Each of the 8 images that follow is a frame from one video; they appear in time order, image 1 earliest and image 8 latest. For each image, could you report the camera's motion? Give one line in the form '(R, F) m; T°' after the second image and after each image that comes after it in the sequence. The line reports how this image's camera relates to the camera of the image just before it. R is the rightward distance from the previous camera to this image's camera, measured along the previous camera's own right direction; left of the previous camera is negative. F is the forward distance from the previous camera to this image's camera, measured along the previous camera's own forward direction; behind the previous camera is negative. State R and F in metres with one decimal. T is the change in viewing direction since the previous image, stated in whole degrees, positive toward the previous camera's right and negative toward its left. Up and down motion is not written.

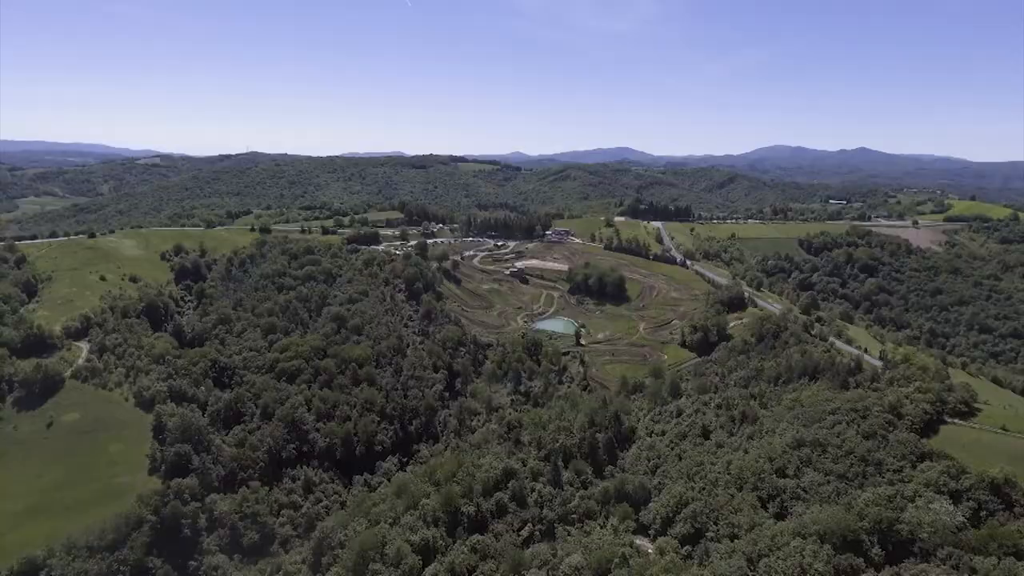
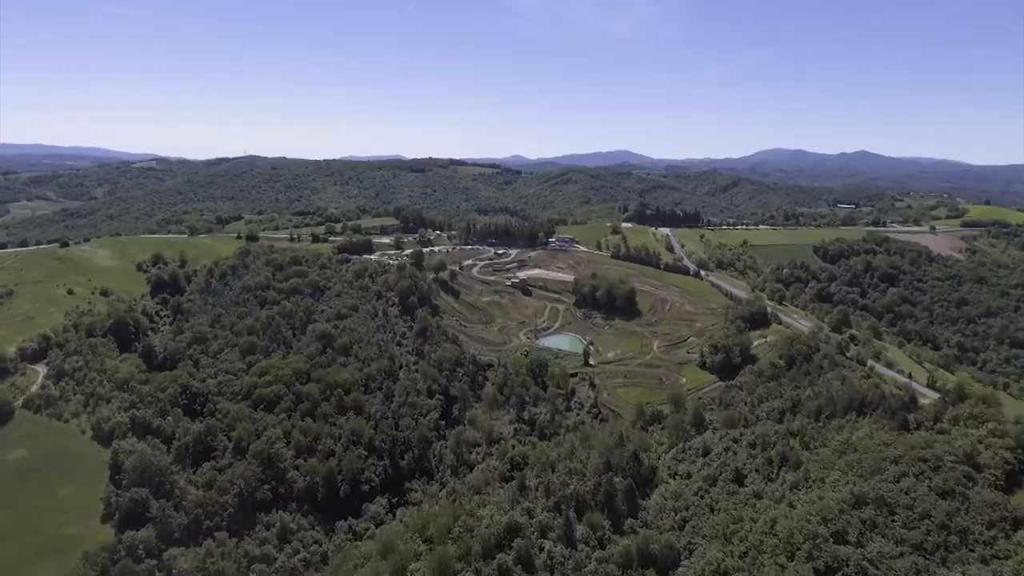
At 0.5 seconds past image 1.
(-0.4, +9.5) m; 0°
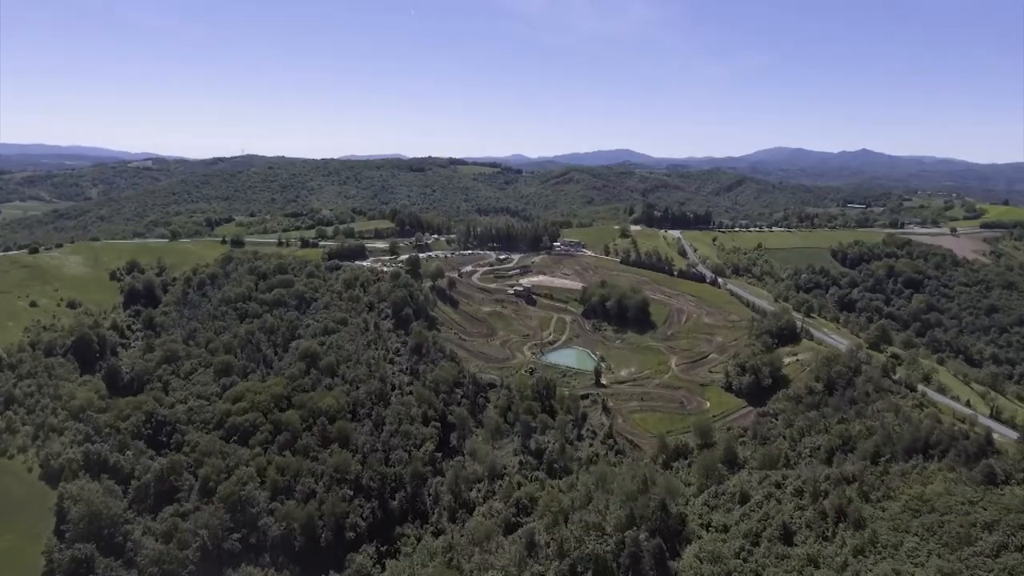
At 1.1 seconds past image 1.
(-0.6, +9.8) m; 0°
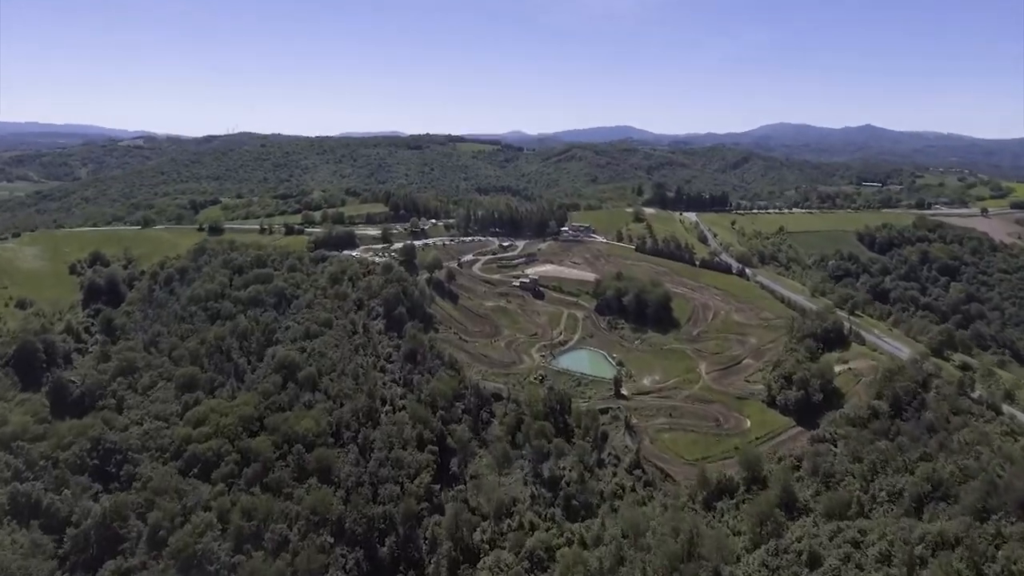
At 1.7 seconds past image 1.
(-1.0, +12.5) m; 0°
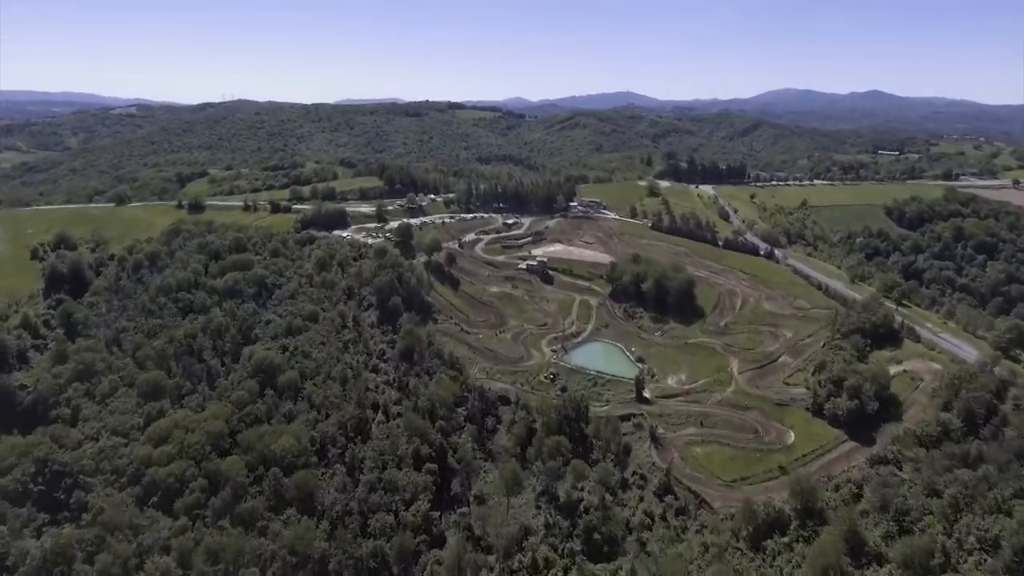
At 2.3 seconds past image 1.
(-0.9, +10.1) m; 0°
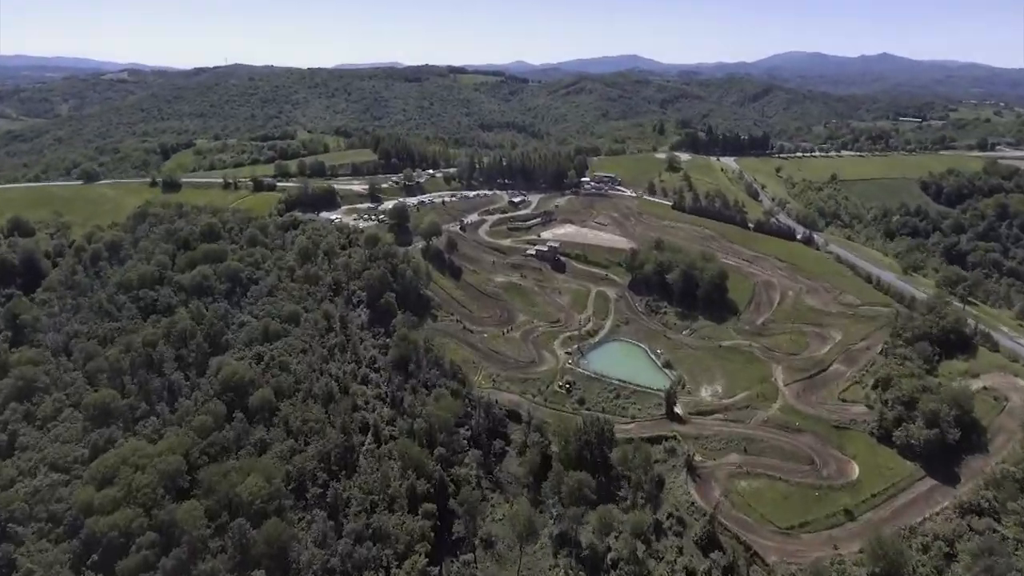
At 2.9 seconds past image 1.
(-0.9, +10.8) m; 0°
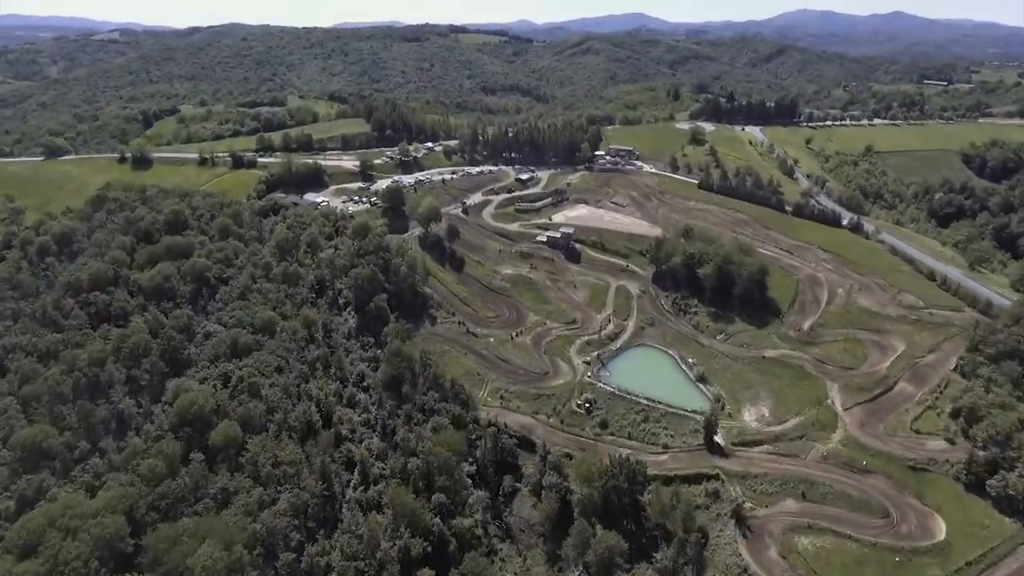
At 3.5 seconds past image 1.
(-0.8, +10.4) m; 0°
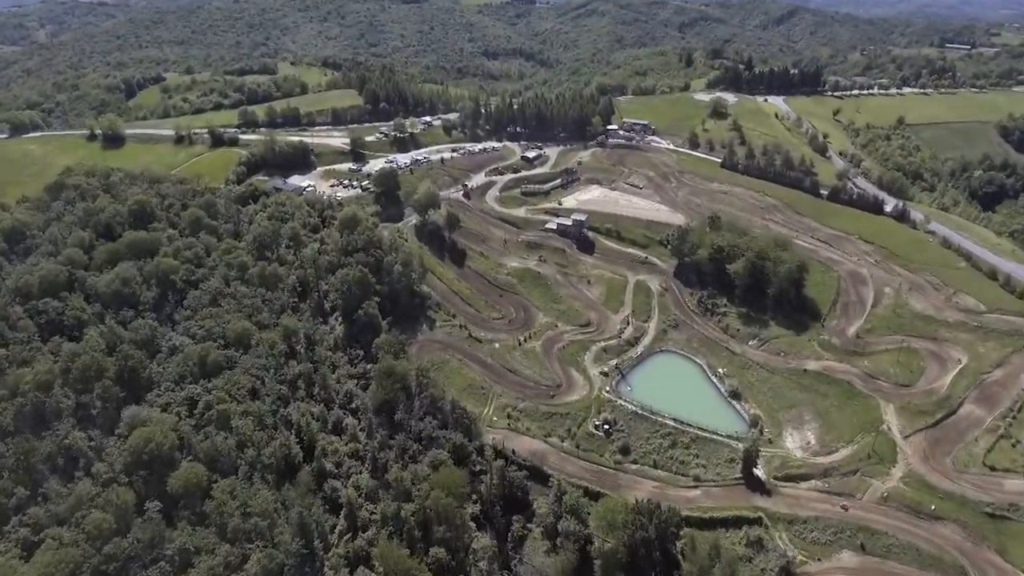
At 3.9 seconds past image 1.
(-0.6, +7.9) m; 0°
